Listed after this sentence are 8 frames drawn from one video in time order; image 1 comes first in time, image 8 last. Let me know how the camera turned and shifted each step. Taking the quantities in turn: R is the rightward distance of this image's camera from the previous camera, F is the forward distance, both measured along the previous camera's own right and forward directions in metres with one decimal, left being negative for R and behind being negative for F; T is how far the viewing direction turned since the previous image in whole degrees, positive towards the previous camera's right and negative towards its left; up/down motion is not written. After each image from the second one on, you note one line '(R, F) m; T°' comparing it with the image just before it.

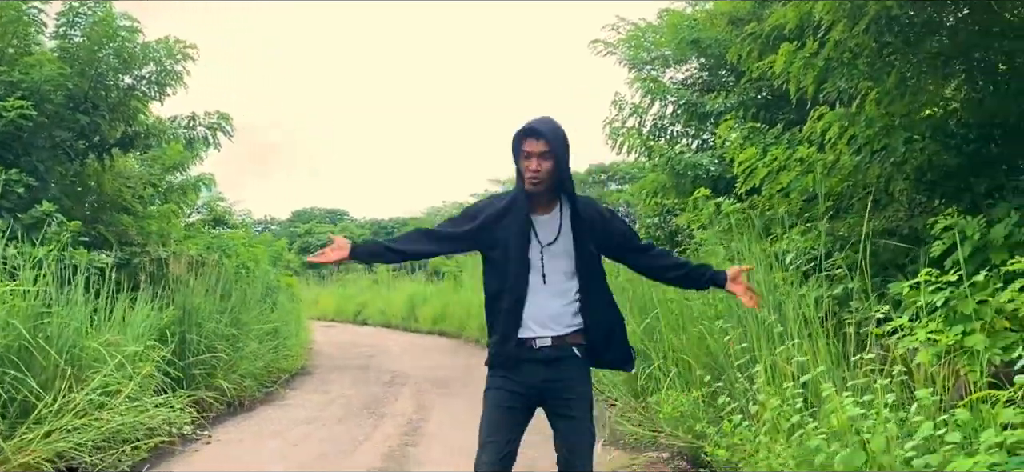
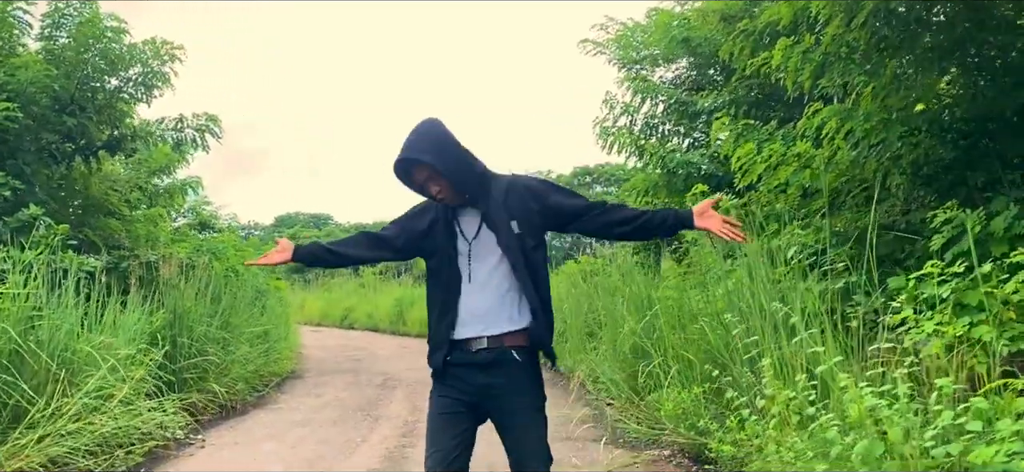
(-0.1, 0.0) m; +1°
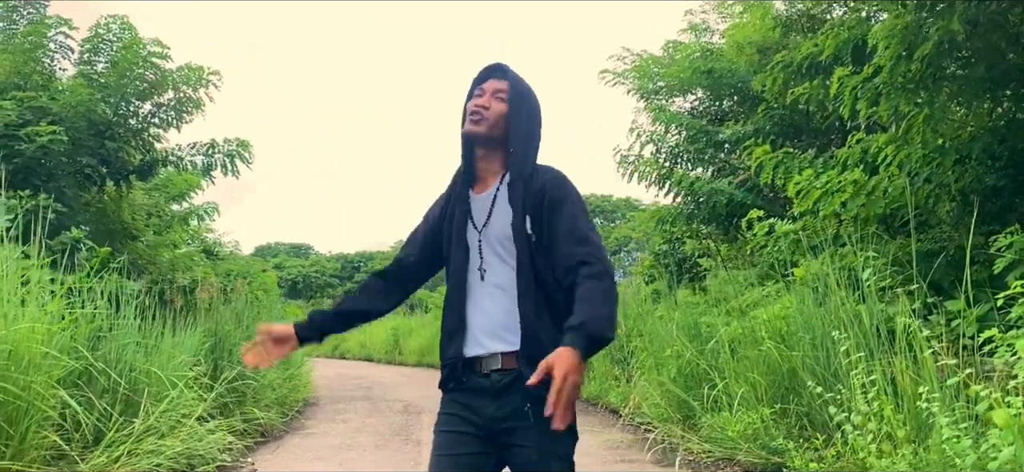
(-0.6, -0.1) m; +1°
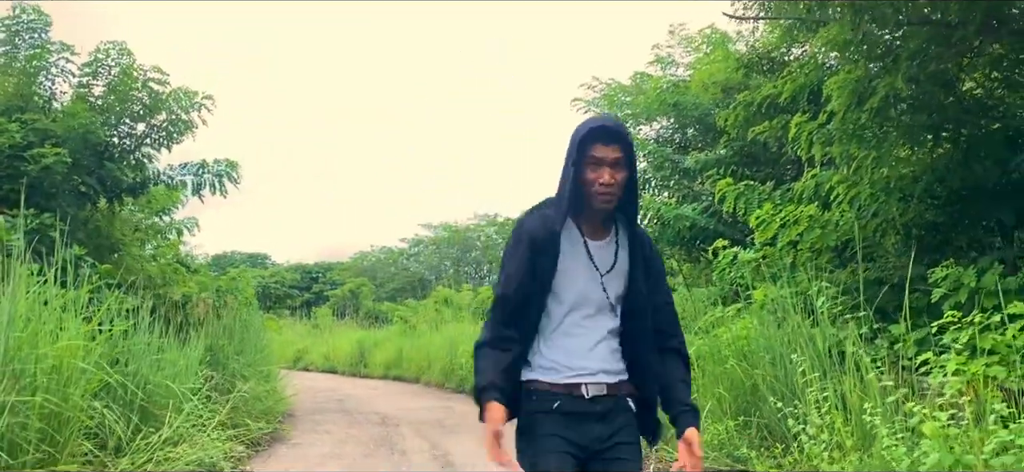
(-0.2, -0.5) m; +3°
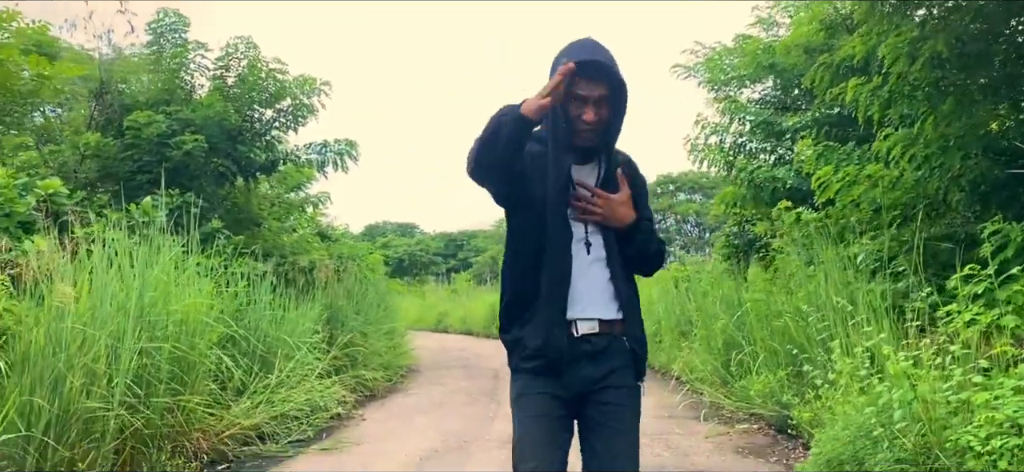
(+0.6, -0.5) m; -10°
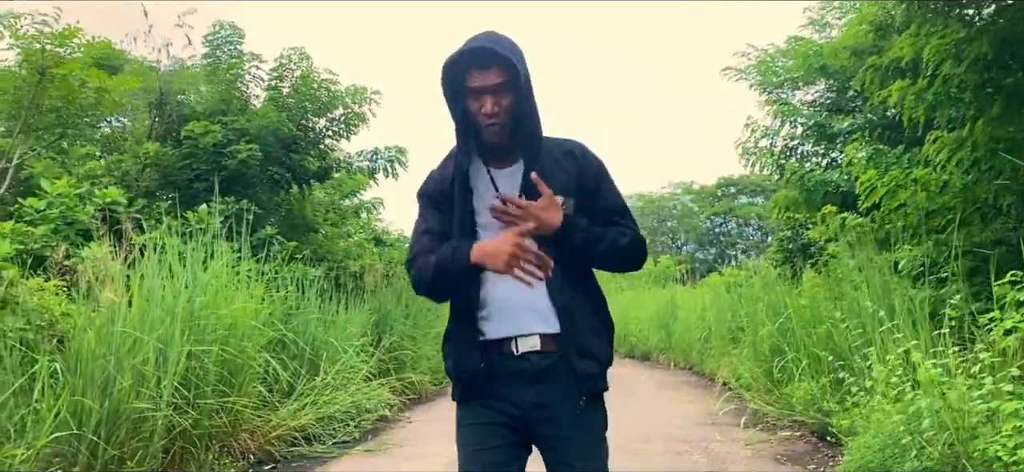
(+0.1, -0.1) m; -4°
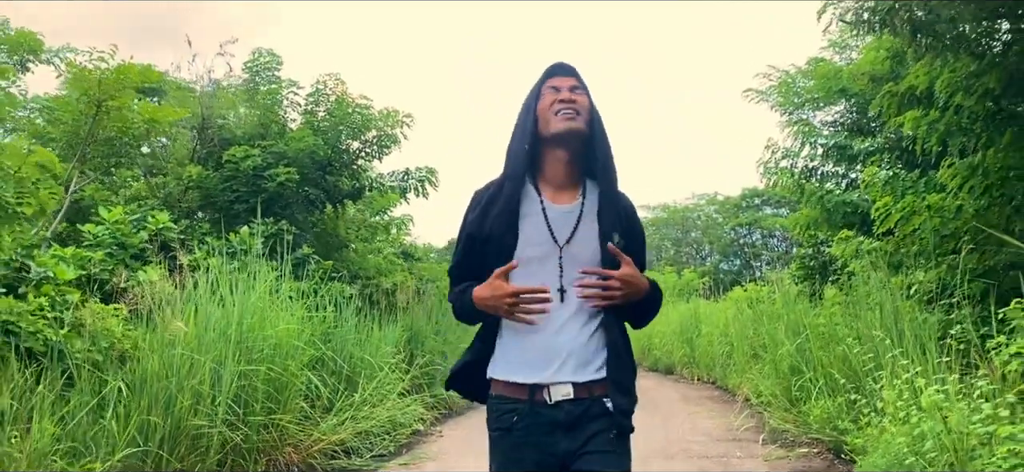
(0.0, -0.3) m; -2°
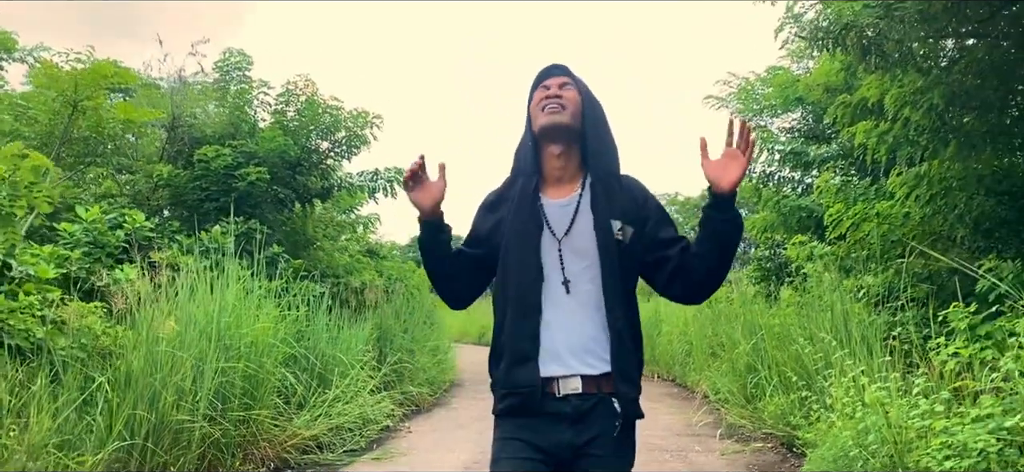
(-0.1, -0.2) m; +3°
